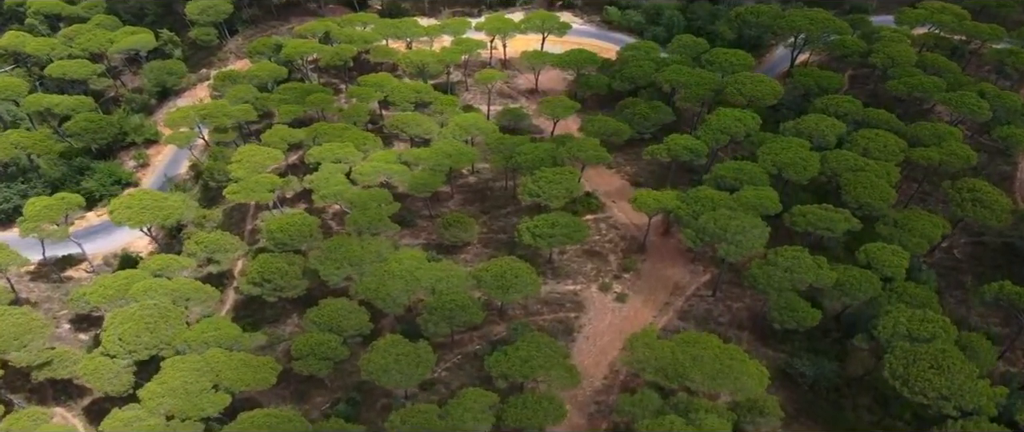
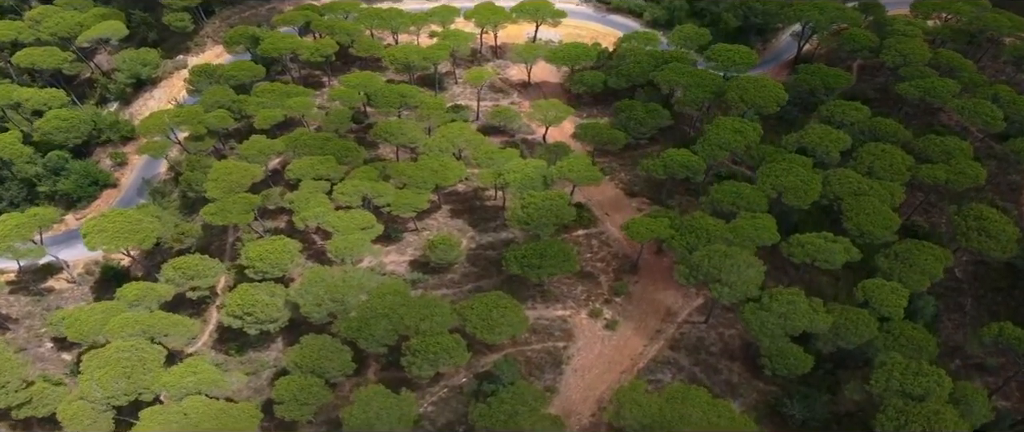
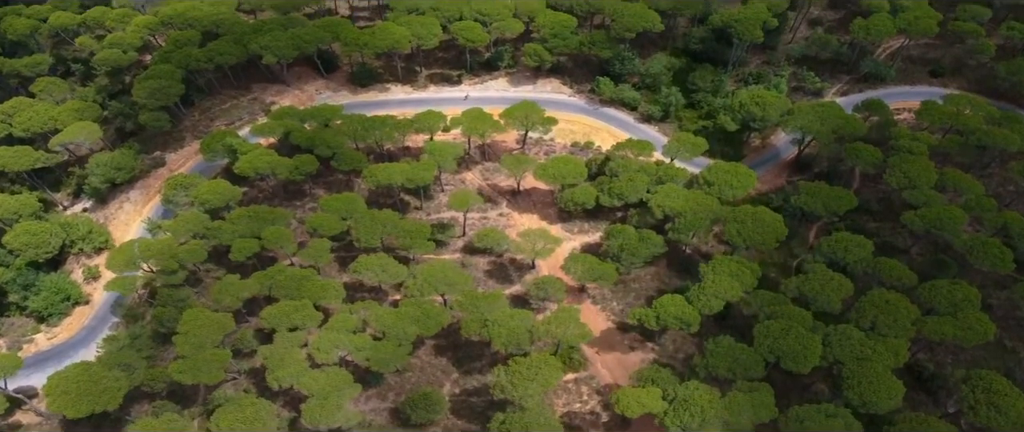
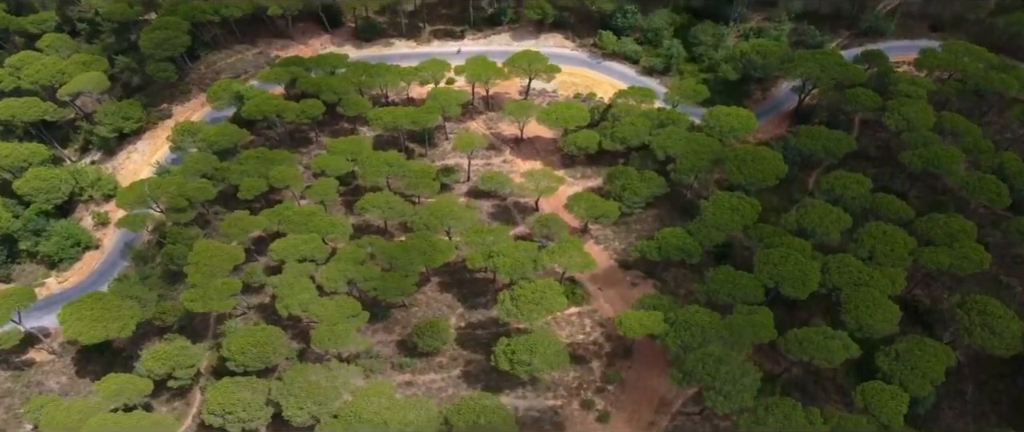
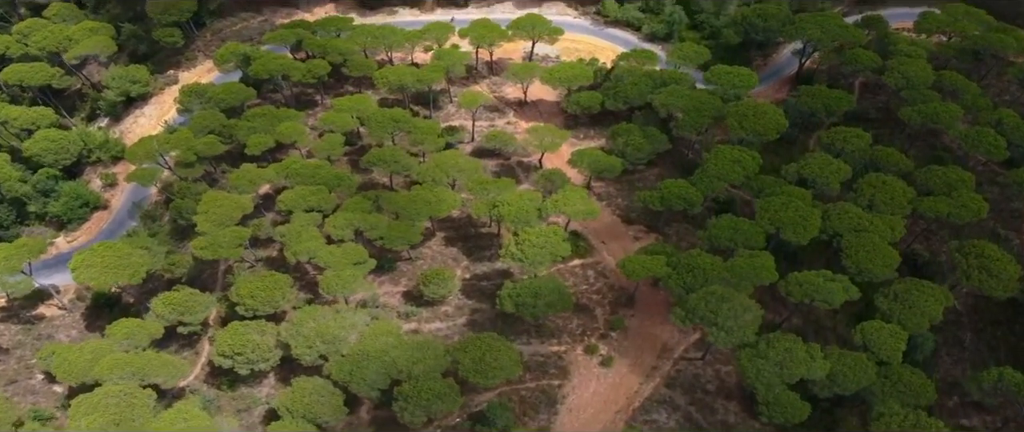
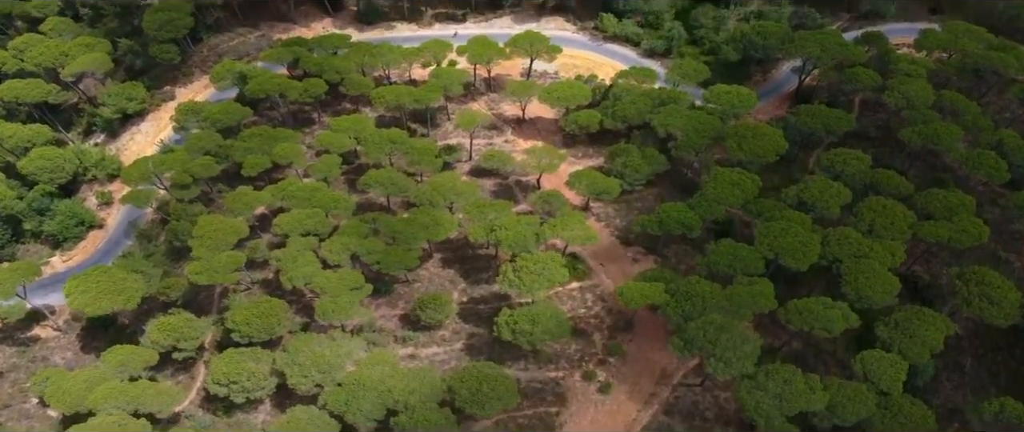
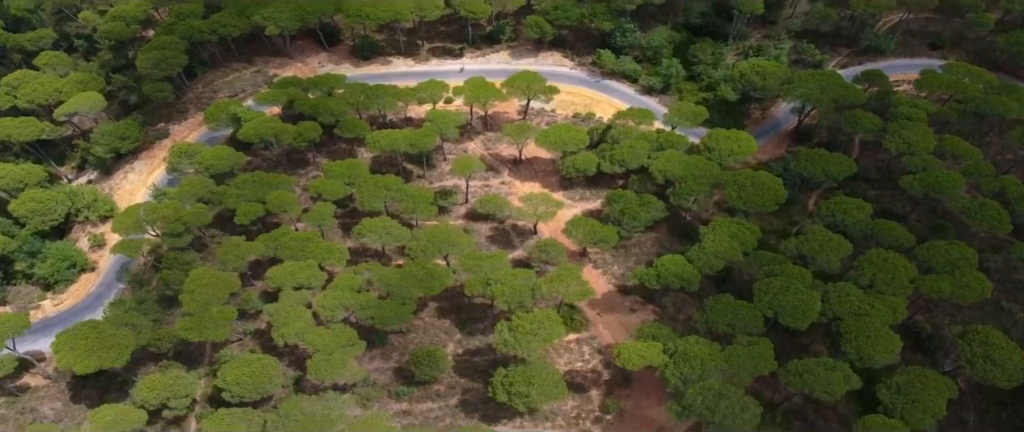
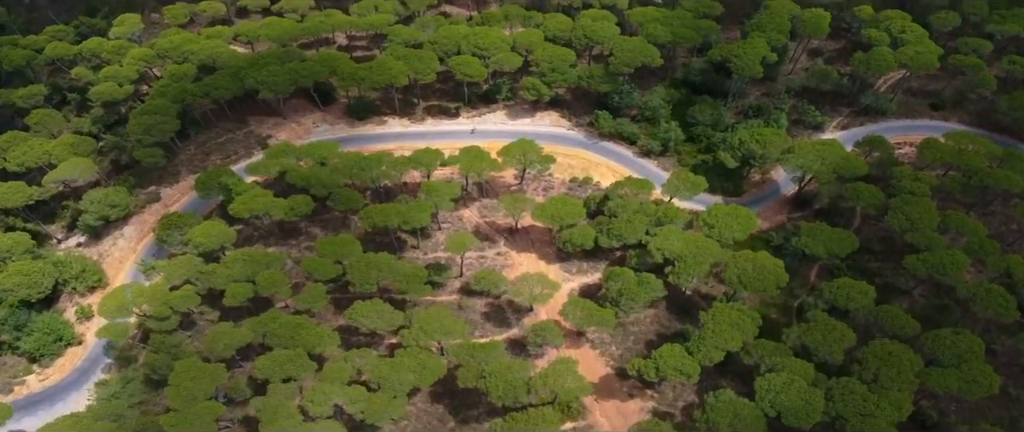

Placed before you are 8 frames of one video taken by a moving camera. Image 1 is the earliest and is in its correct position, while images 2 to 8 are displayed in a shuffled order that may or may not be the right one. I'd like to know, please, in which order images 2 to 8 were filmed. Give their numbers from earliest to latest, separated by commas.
2, 5, 6, 4, 7, 3, 8
